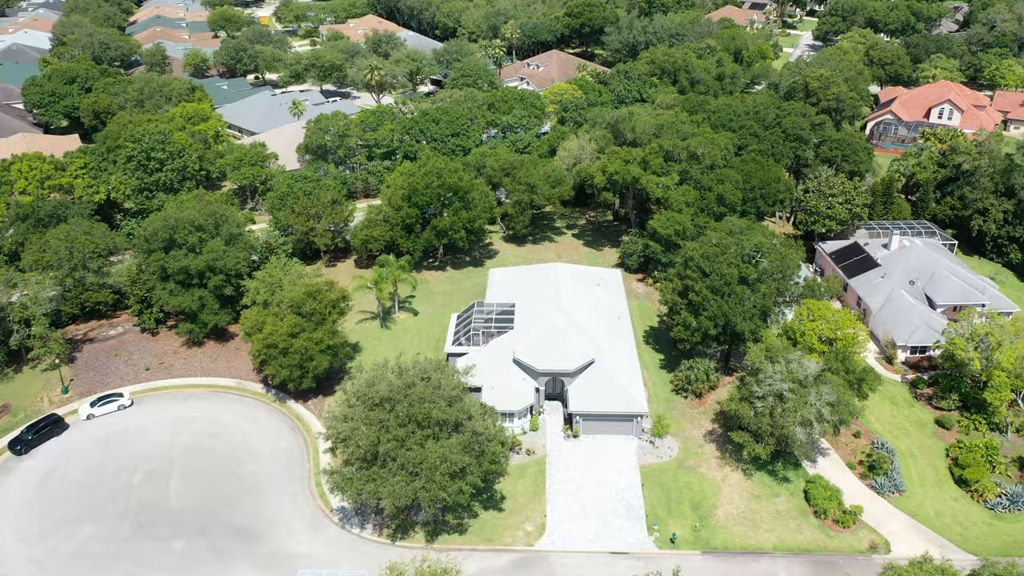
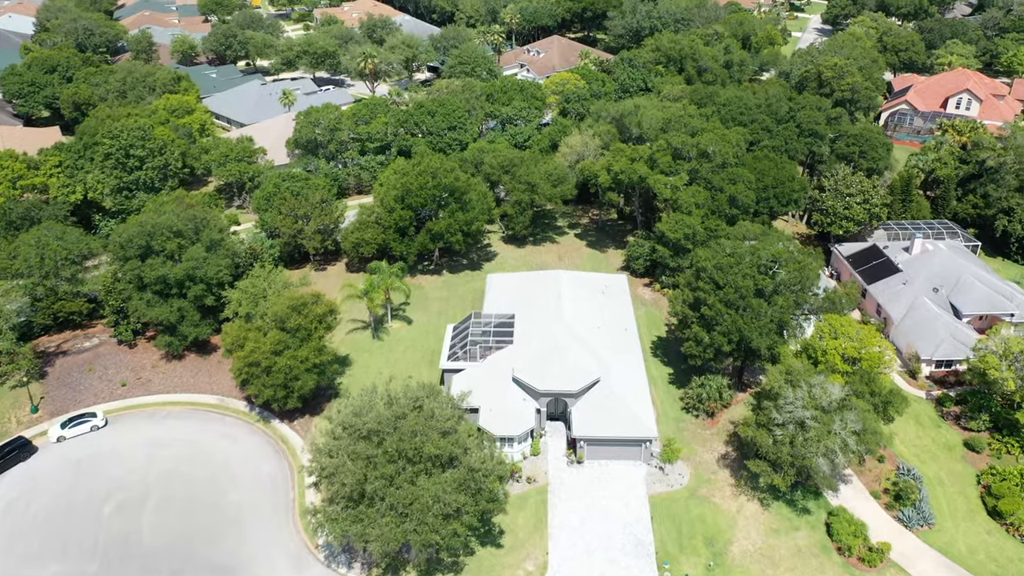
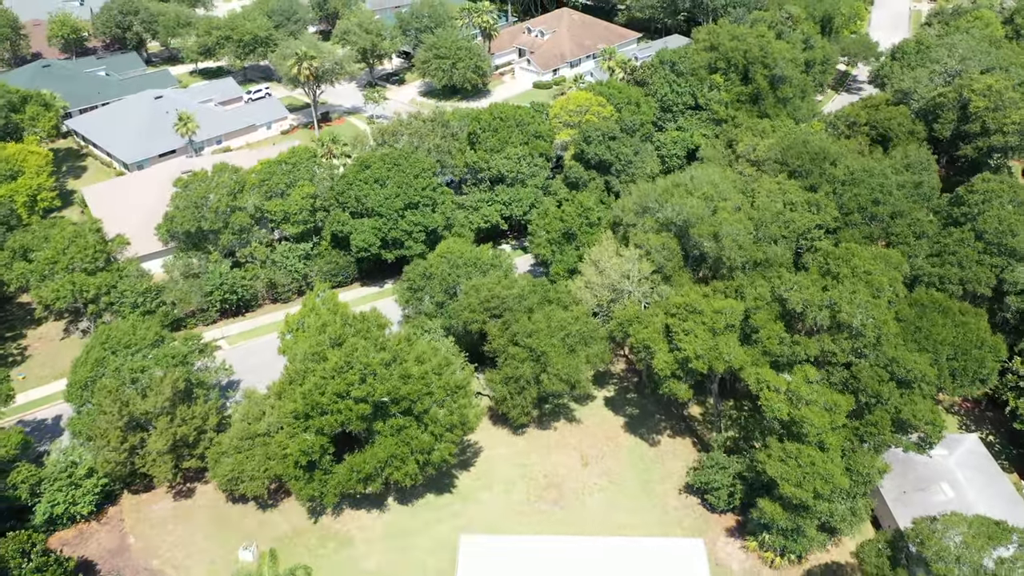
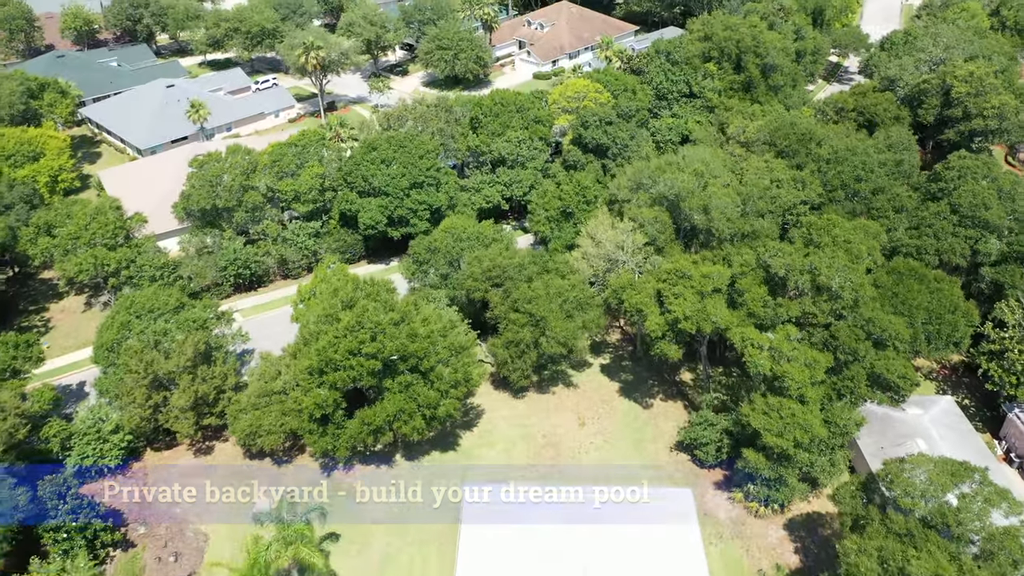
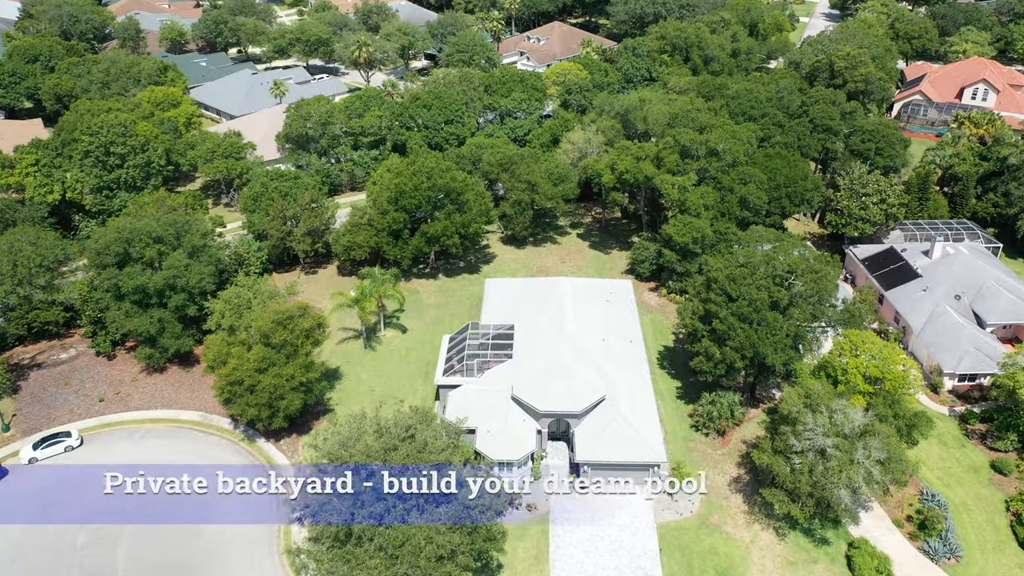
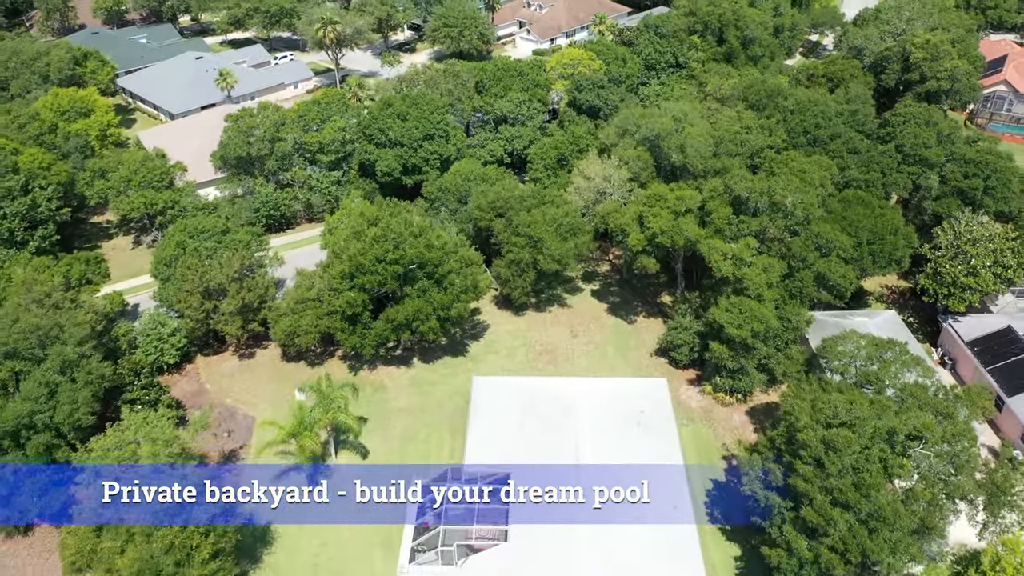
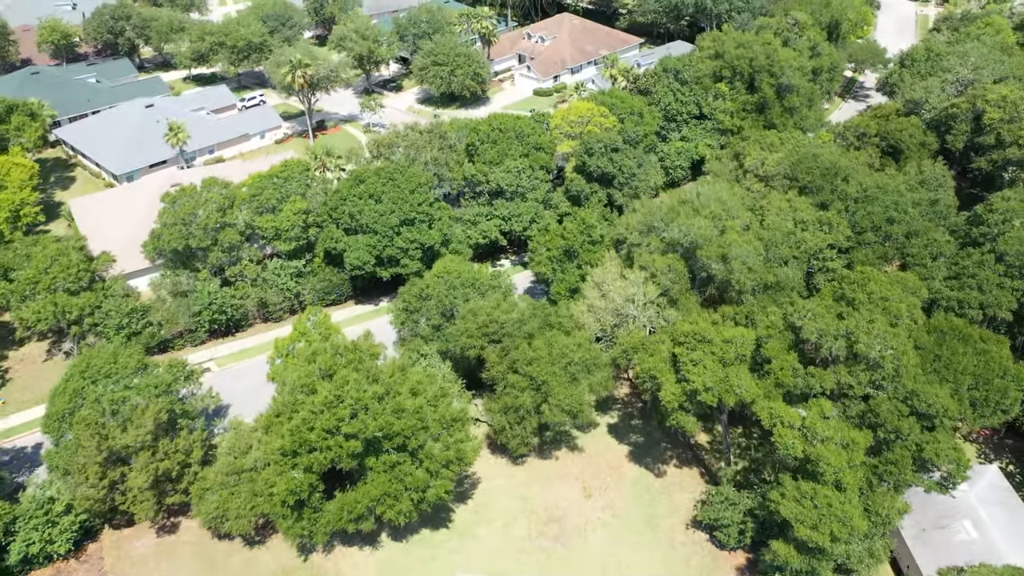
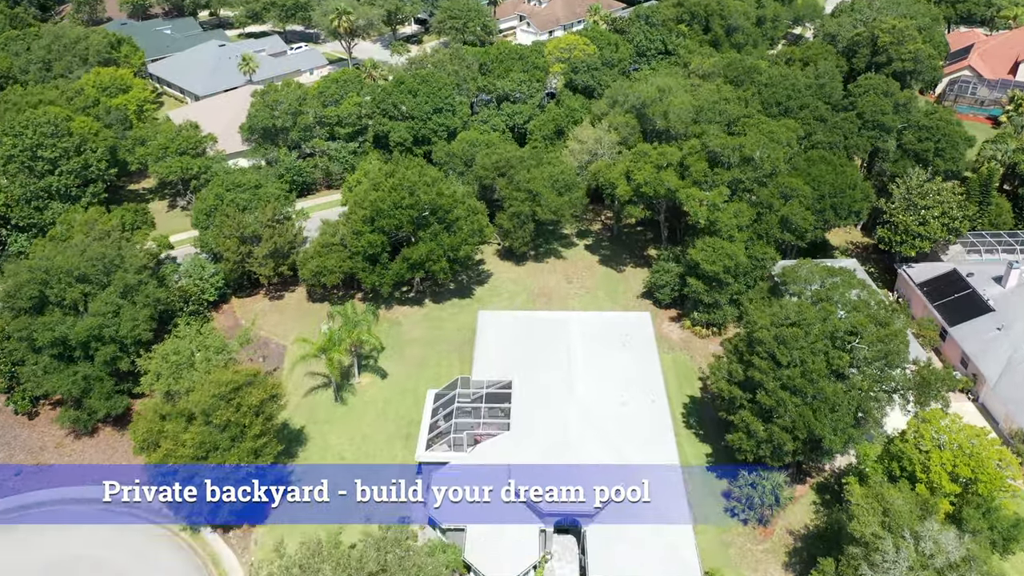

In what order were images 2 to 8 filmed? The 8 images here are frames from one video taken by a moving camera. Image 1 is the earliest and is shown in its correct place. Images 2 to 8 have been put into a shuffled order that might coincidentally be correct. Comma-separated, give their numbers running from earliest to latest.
2, 5, 8, 6, 4, 3, 7
